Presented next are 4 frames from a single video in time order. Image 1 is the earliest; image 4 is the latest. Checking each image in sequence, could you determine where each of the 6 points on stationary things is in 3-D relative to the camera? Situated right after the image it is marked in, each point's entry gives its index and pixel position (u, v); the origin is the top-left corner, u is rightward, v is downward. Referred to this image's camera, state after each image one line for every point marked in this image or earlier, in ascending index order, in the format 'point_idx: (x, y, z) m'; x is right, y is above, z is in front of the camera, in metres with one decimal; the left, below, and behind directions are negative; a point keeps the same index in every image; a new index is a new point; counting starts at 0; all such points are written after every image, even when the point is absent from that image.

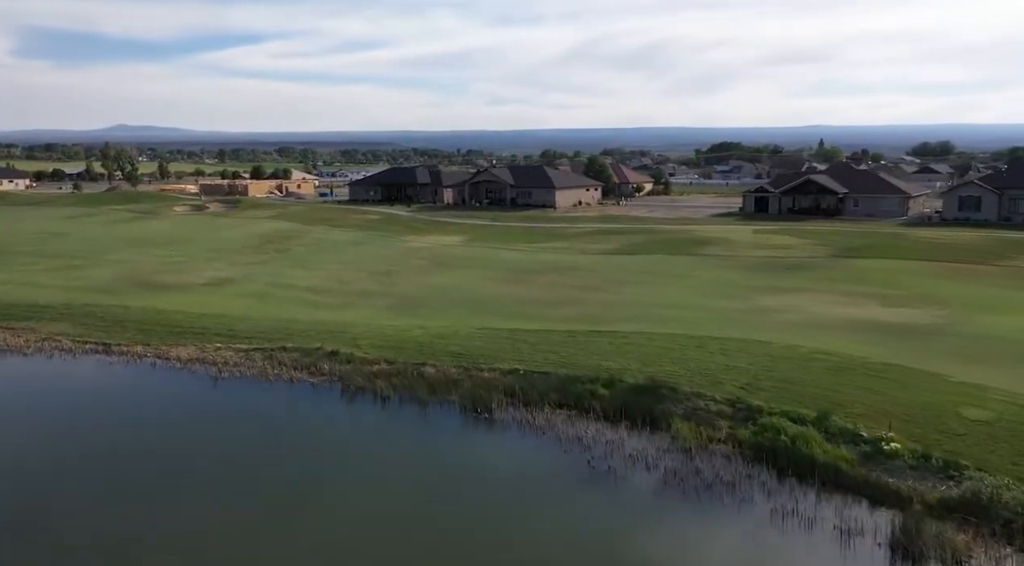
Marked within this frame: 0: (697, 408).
0: (+4.0, -2.7, +17.9) m
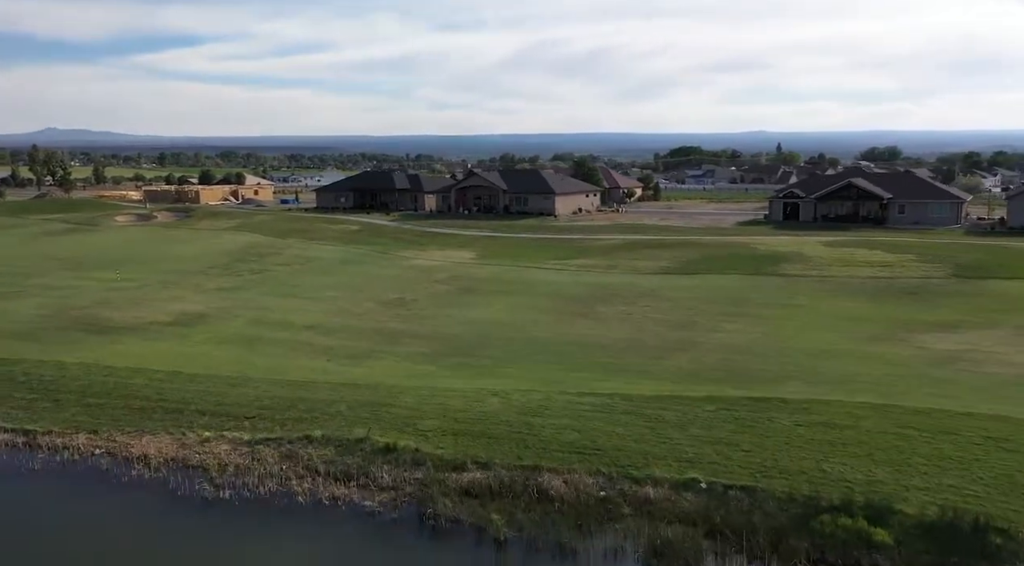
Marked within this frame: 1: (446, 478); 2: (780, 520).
0: (+7.1, -3.7, +10.3) m
1: (-1.1, -3.4, +14.4) m
2: (+4.0, -3.5, +12.4) m
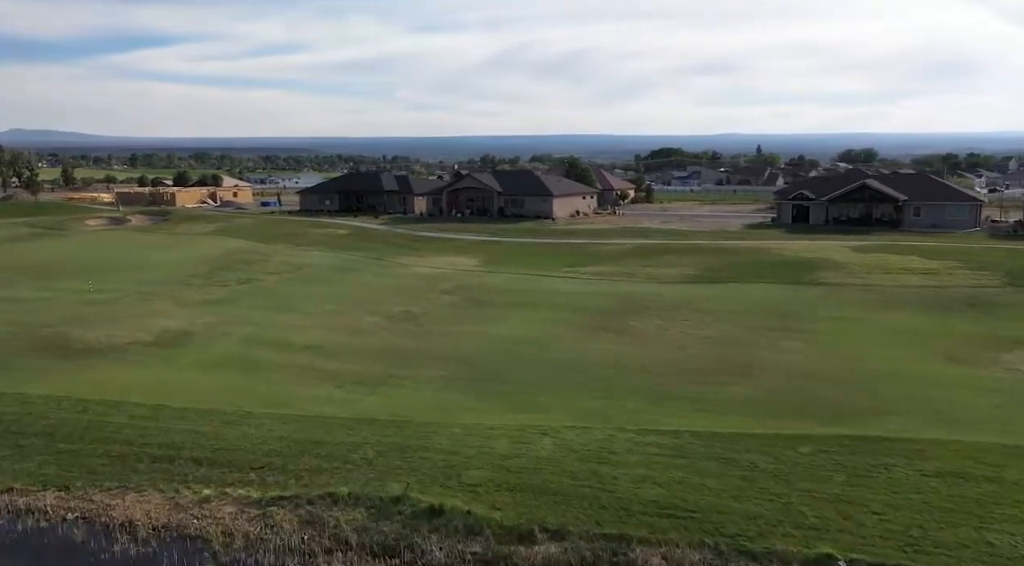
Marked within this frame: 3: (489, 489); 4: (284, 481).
0: (+8.4, -4.0, +7.7) m
1: (0.0, -3.7, +11.5) m
2: (+5.2, -3.8, +9.7) m
3: (-0.4, -3.3, +13.3) m
4: (-3.8, -3.3, +13.9) m
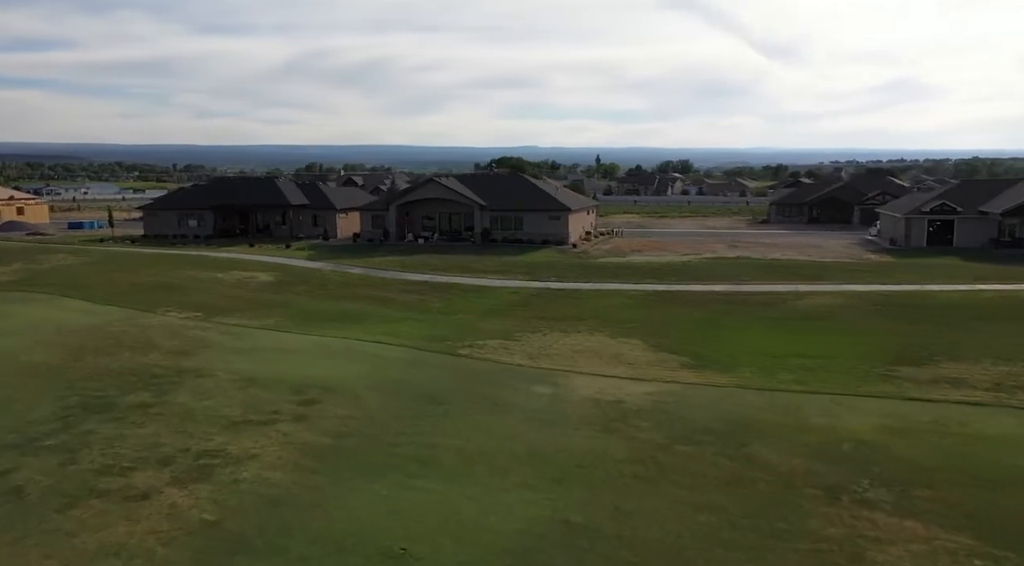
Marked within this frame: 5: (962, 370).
0: (+21.7, -5.9, -10.3) m
1: (+12.6, -5.9, -8.6) m
2: (+18.1, -5.8, -9.1) m
3: (+11.7, -5.5, -6.9) m
4: (+8.2, -5.7, -7.2) m
5: (+9.7, -1.9, +17.0) m
